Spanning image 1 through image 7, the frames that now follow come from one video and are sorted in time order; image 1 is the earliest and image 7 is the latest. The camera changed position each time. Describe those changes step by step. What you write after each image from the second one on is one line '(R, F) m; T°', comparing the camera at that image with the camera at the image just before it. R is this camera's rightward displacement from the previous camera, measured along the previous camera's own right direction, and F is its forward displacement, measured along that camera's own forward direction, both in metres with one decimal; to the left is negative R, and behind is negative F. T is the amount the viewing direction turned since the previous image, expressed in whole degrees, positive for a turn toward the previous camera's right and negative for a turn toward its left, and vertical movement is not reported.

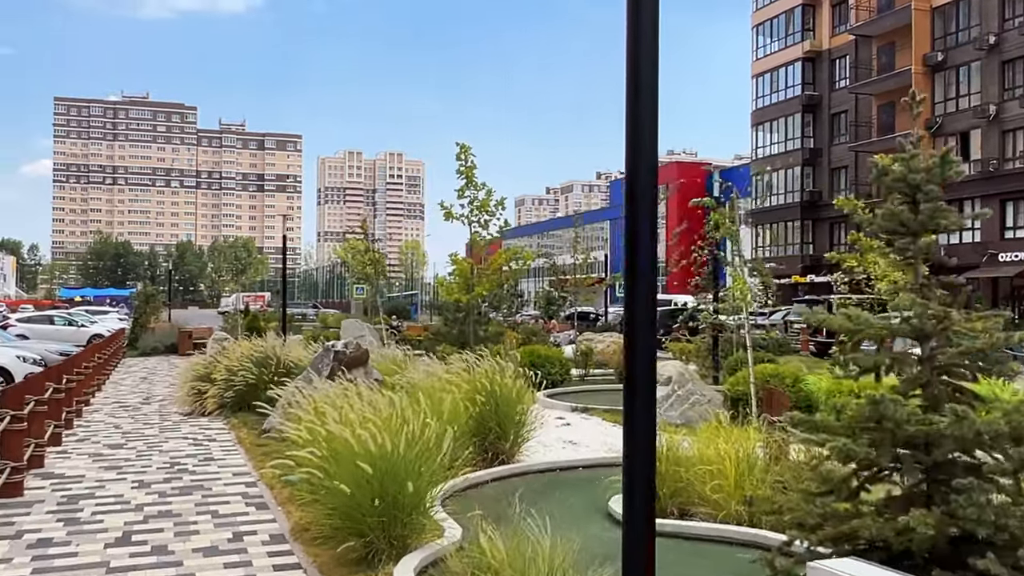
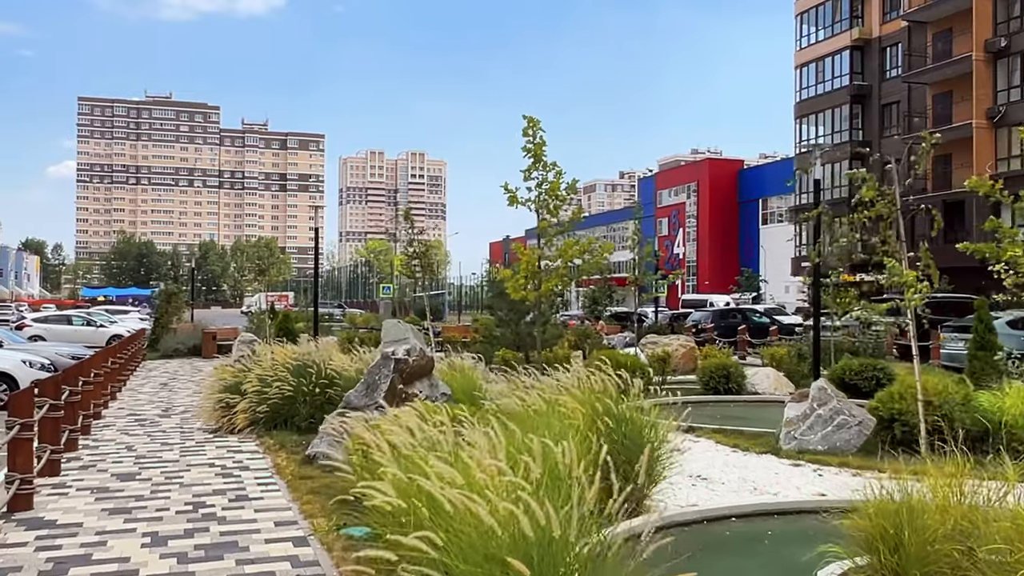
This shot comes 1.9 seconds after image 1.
(-0.7, +2.1) m; -1°
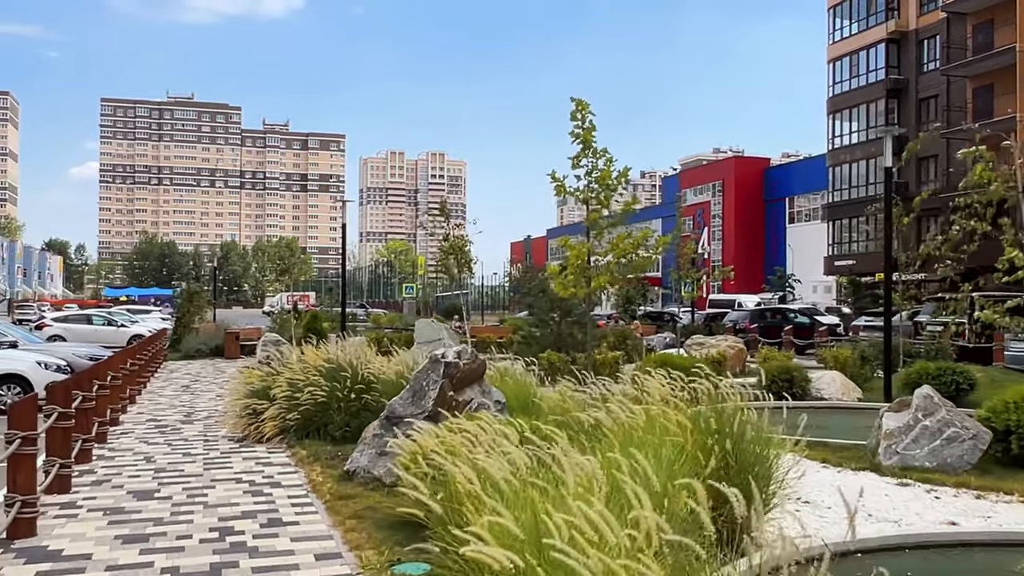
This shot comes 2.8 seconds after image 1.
(-0.4, +1.0) m; -1°
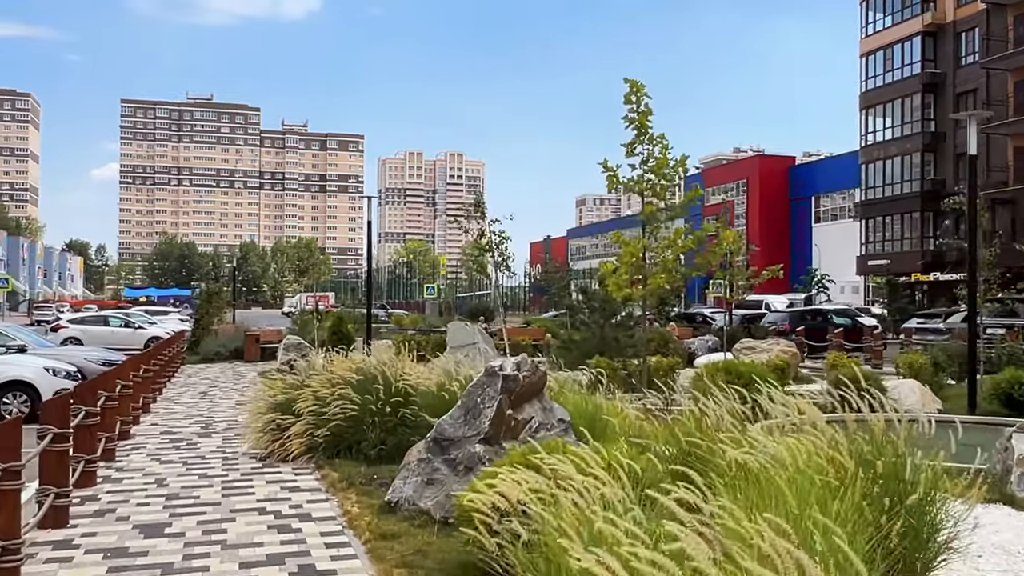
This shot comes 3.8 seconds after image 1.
(-0.4, +1.2) m; -1°
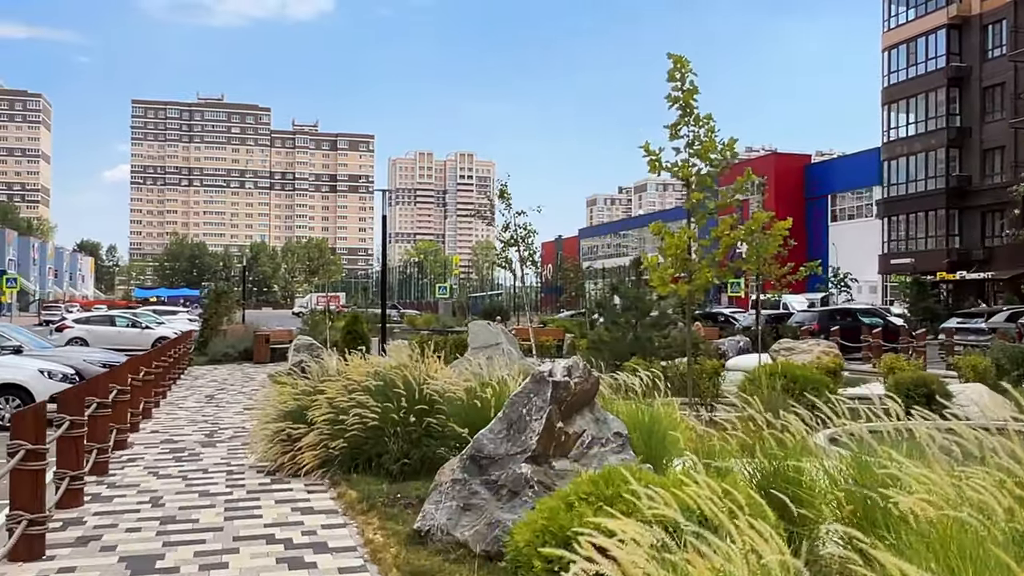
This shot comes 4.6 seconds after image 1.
(-0.2, +1.0) m; -1°
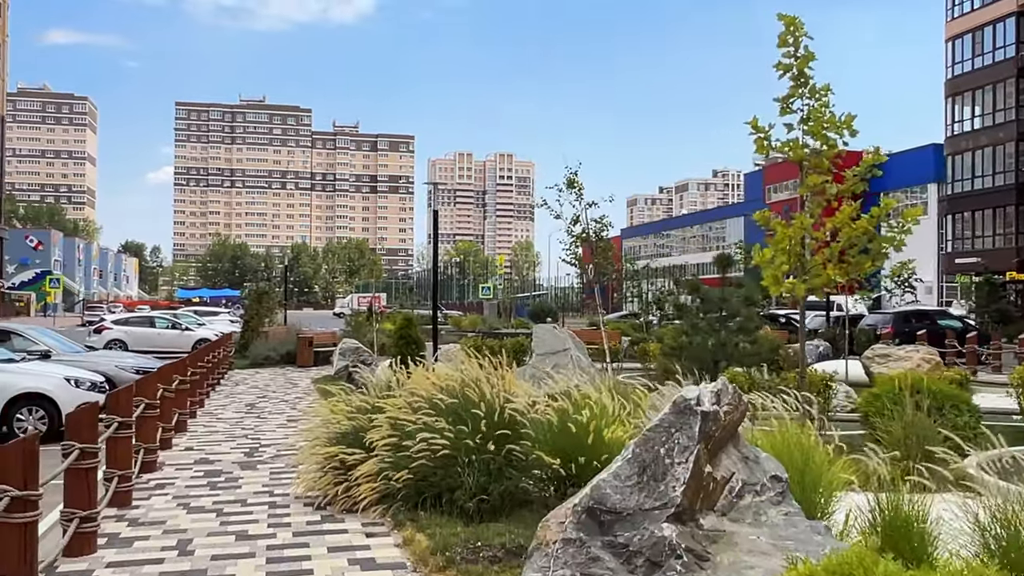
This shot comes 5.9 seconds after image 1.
(-0.4, +1.4) m; -2°
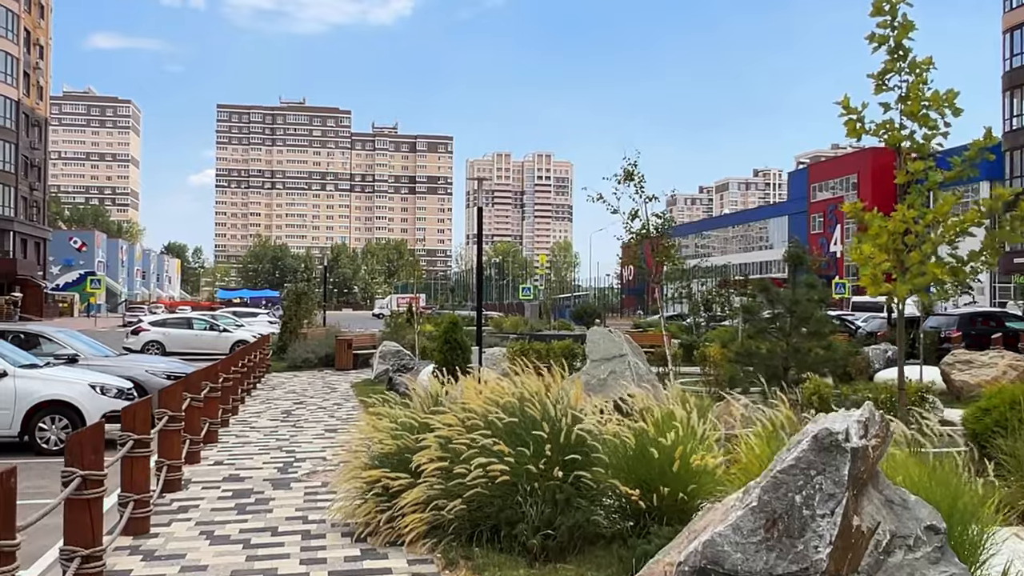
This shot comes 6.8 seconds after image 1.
(-0.2, +0.9) m; -2°
